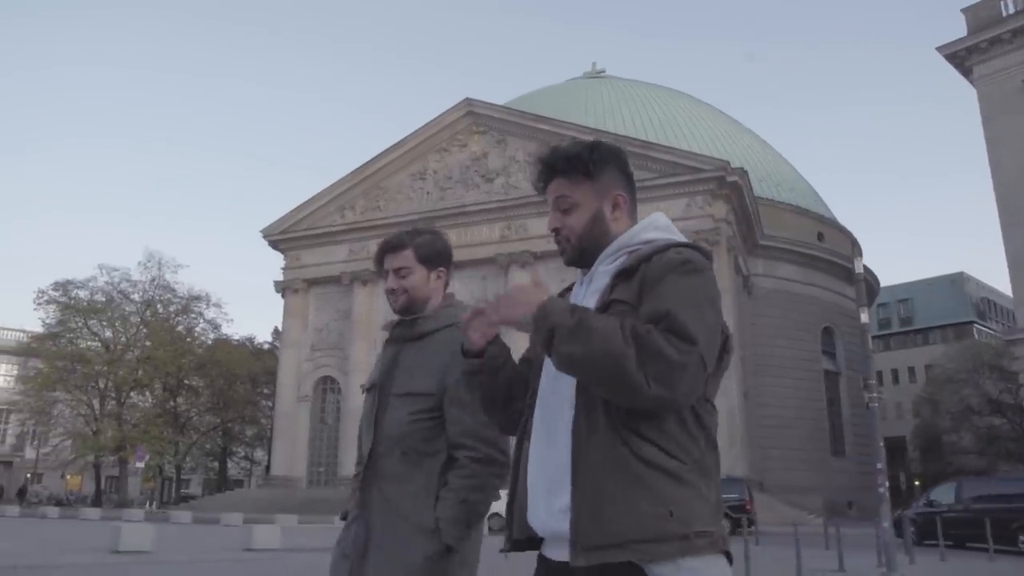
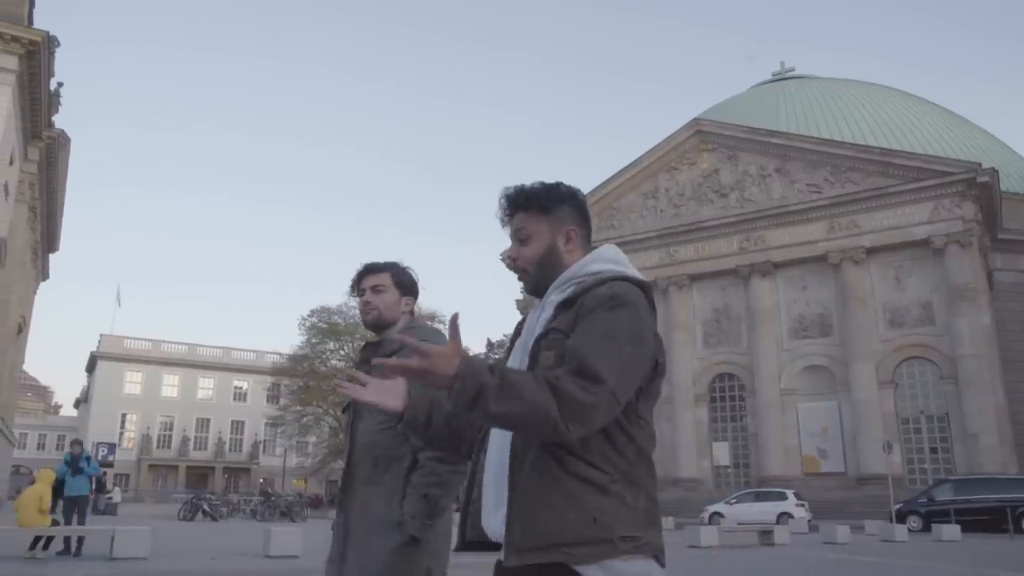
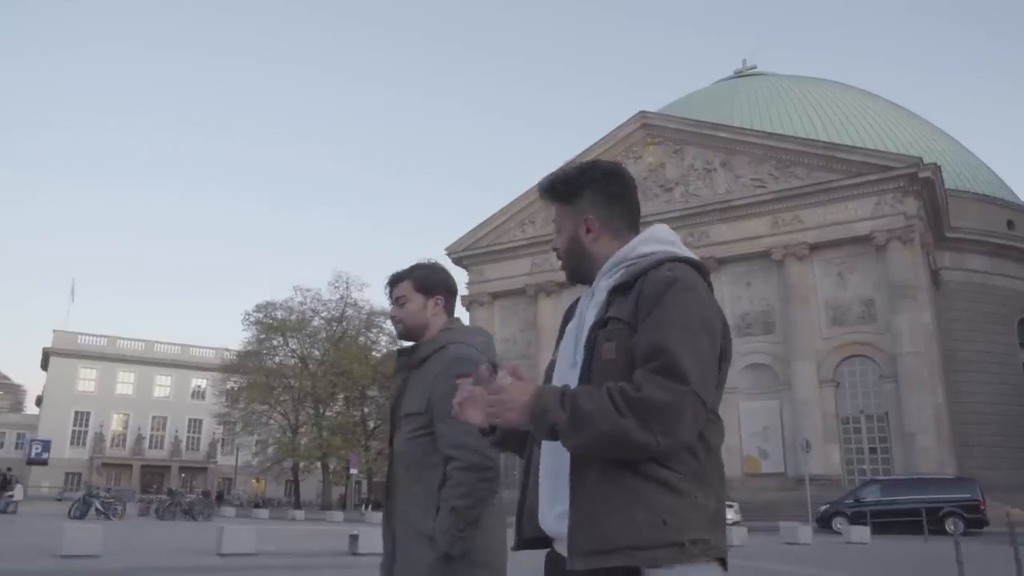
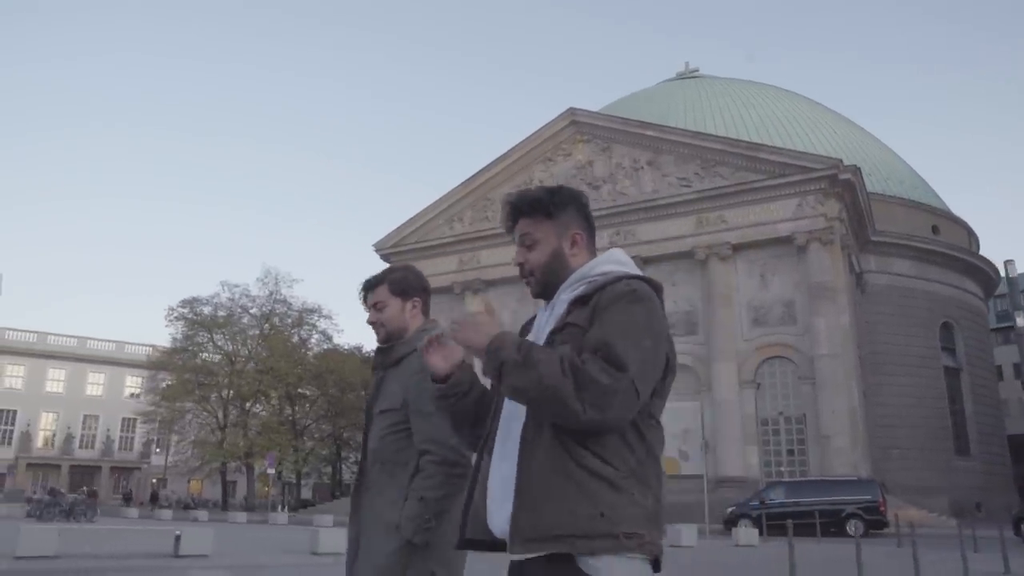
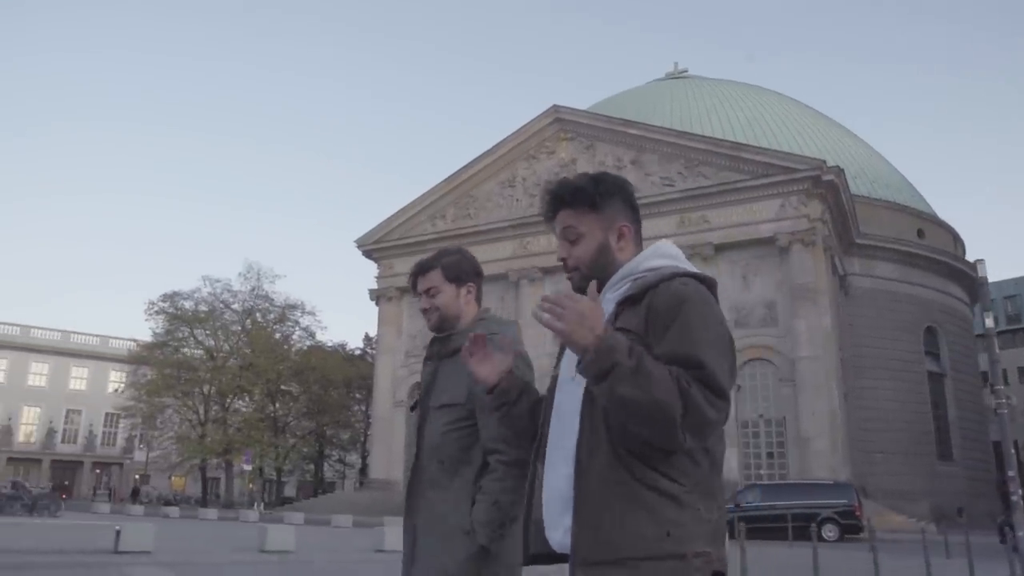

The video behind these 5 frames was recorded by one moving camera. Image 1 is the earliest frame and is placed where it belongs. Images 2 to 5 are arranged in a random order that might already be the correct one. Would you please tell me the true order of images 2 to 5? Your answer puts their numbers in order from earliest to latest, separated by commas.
5, 4, 3, 2
